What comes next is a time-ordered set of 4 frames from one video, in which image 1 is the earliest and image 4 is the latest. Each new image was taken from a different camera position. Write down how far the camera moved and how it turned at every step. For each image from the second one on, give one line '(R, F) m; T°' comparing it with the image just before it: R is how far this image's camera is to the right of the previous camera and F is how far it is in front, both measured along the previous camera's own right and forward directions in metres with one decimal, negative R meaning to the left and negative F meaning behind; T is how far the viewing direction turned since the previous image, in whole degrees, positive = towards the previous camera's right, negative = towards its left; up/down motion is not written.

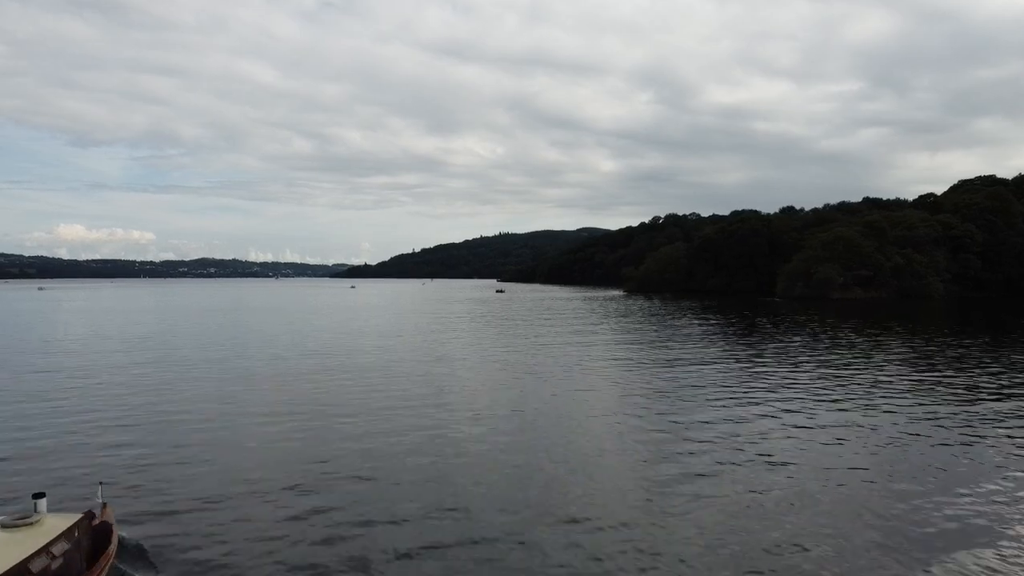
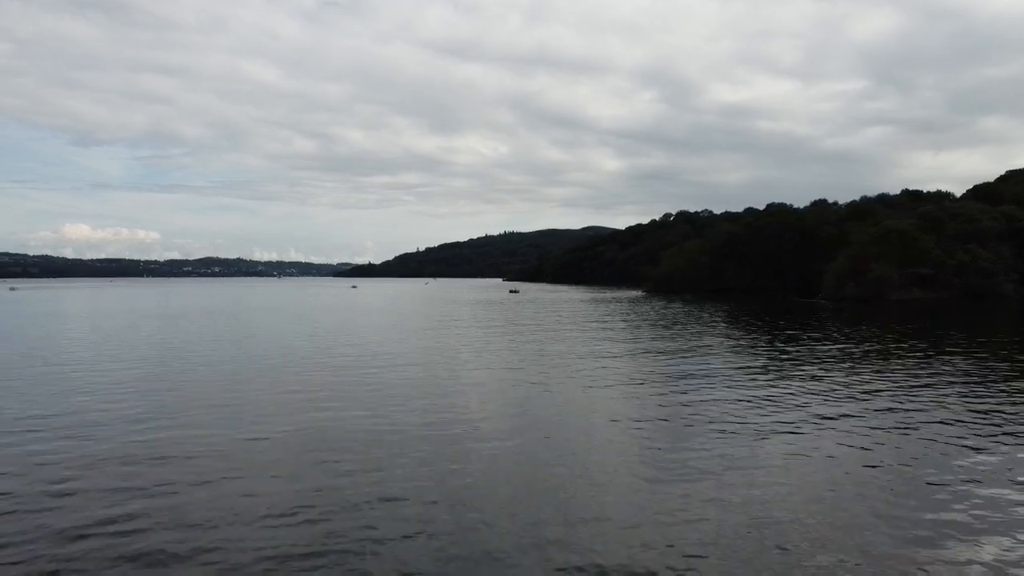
(-0.8, +4.0) m; 0°
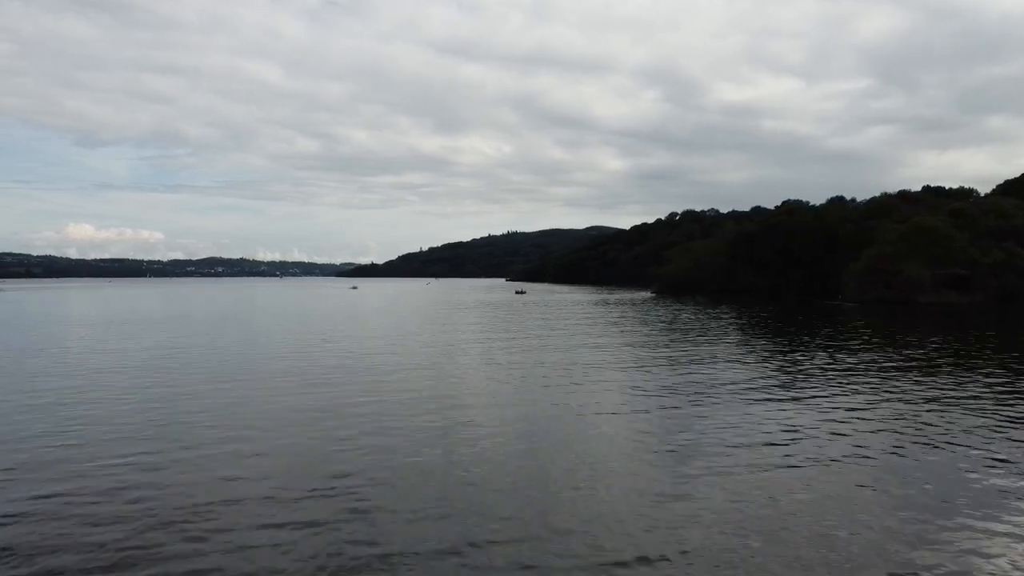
(-0.1, +2.1) m; 0°
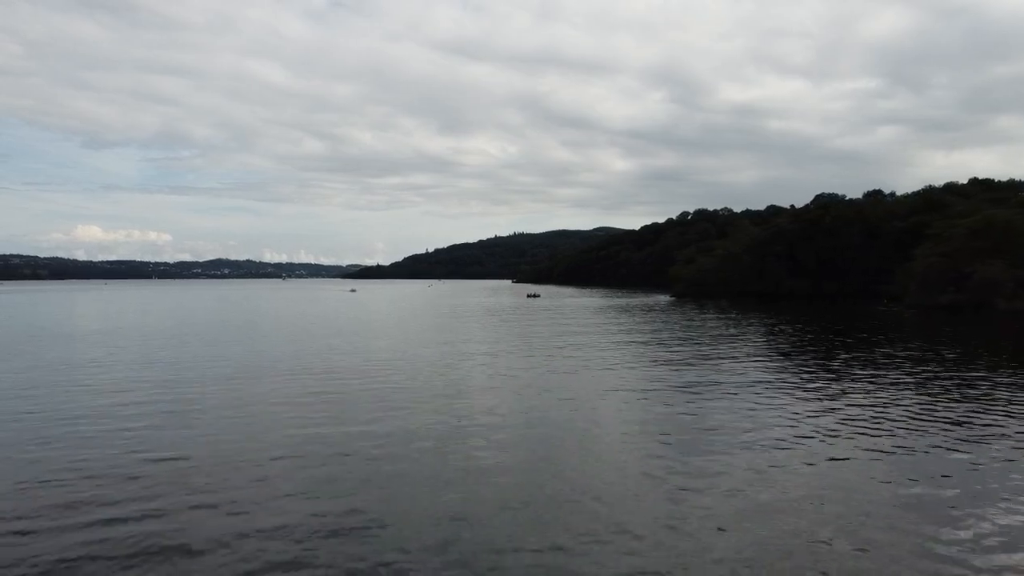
(-0.3, +4.0) m; -1°
